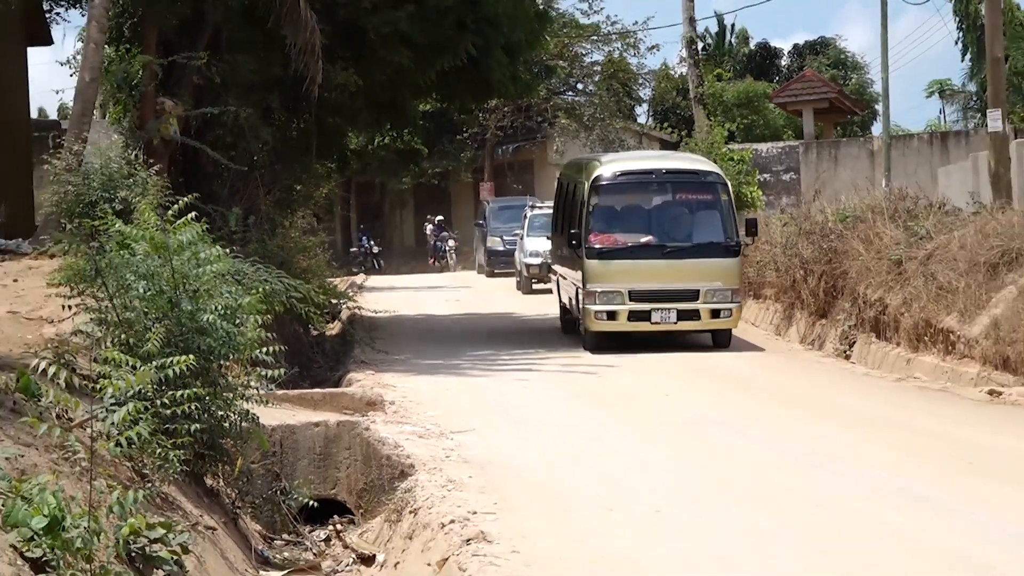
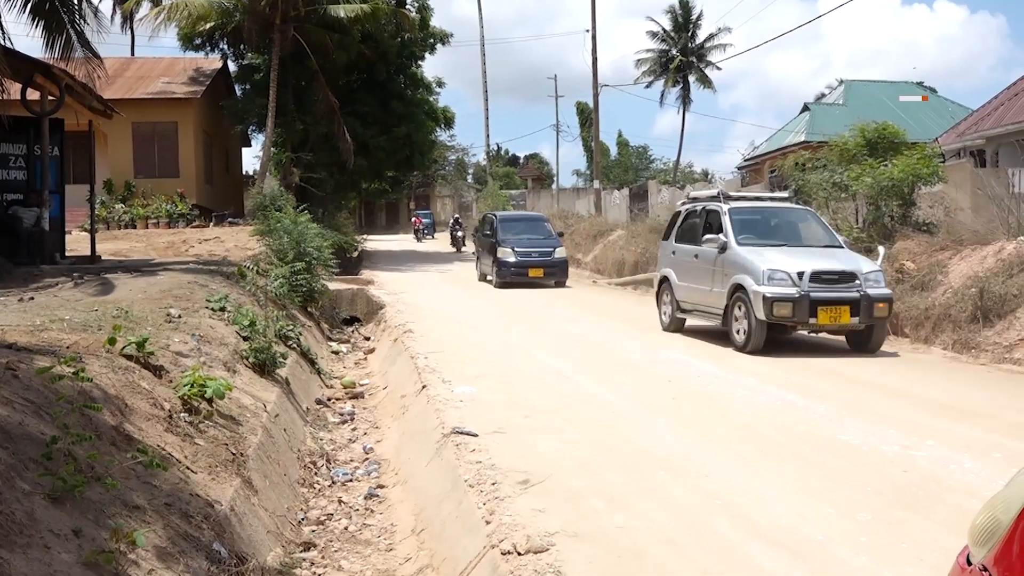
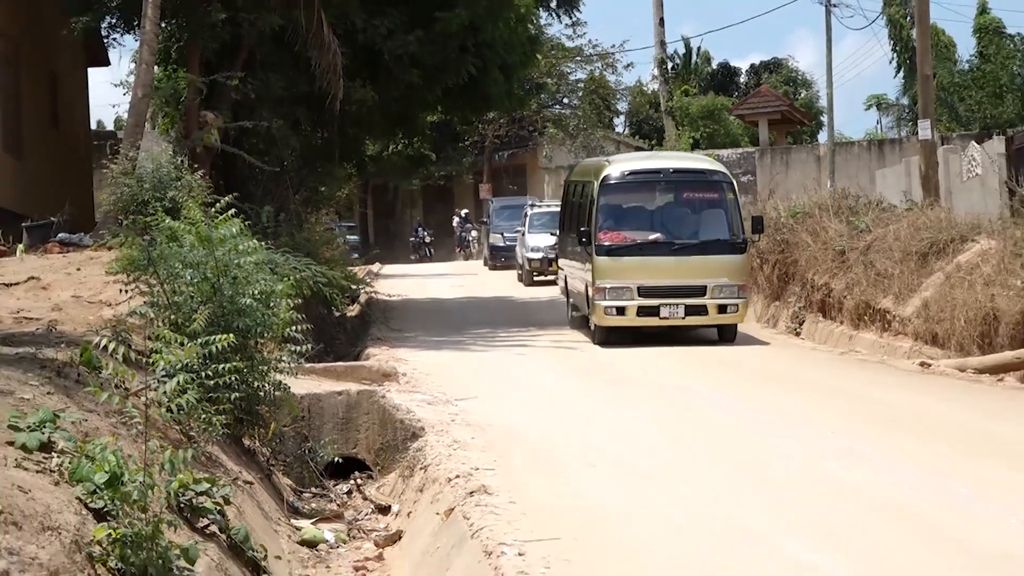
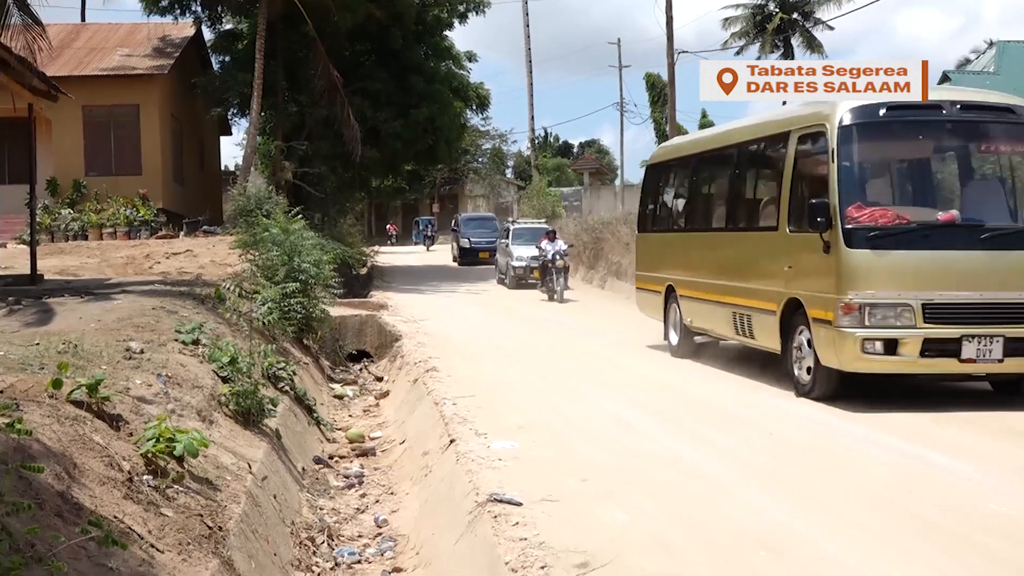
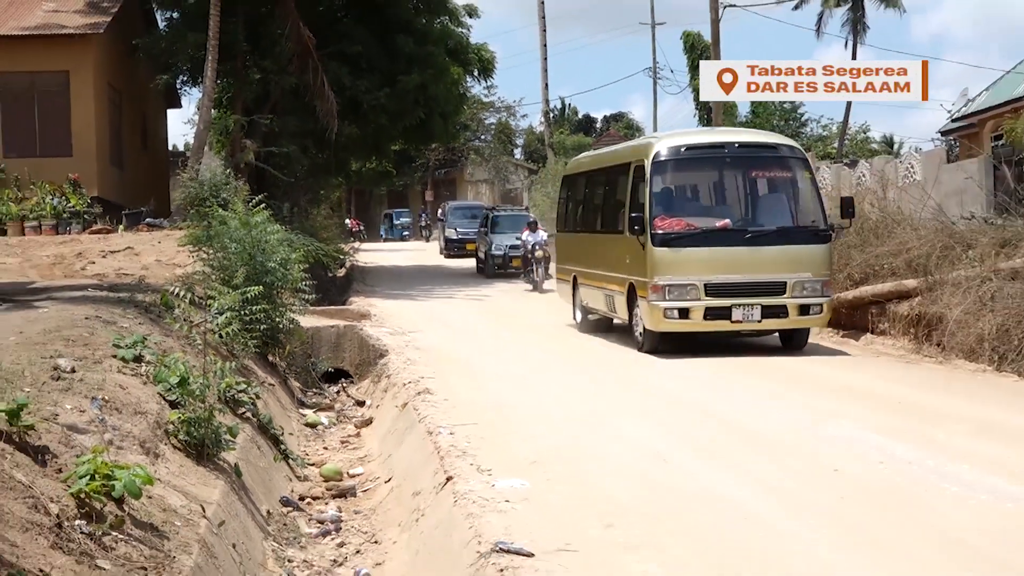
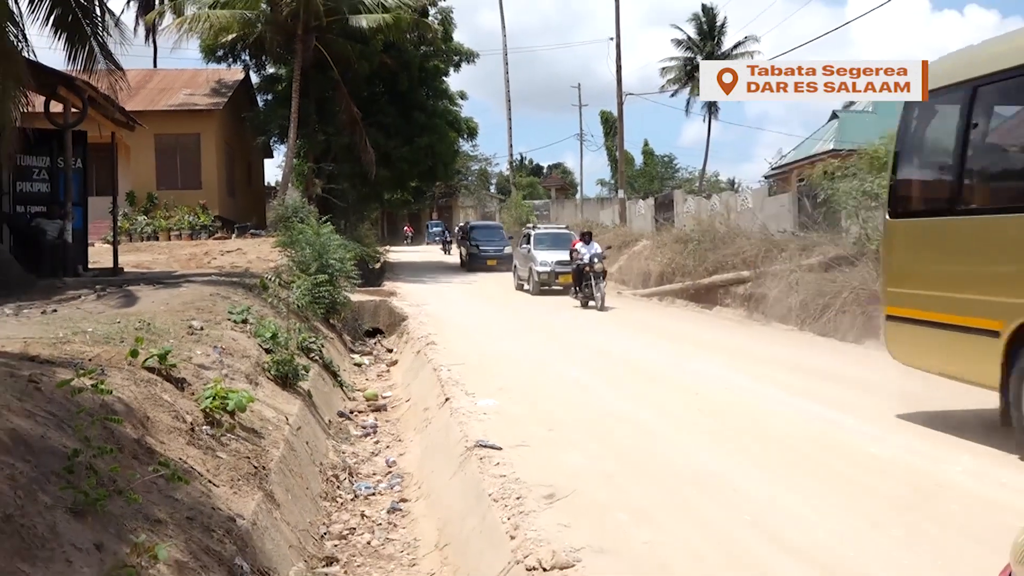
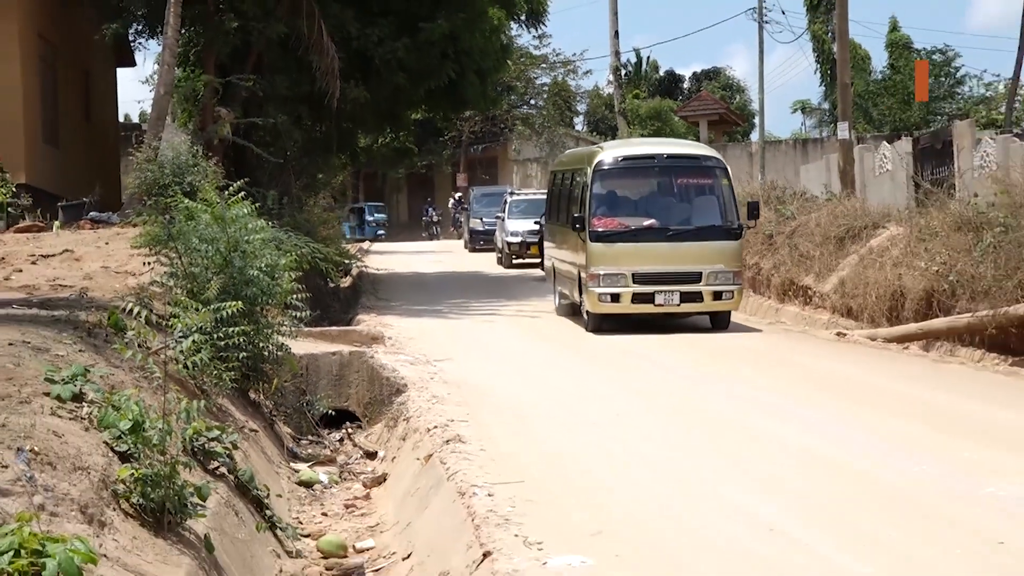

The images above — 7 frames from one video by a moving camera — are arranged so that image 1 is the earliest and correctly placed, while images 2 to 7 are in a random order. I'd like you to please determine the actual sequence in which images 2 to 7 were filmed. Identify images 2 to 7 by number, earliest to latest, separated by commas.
3, 7, 5, 4, 6, 2
